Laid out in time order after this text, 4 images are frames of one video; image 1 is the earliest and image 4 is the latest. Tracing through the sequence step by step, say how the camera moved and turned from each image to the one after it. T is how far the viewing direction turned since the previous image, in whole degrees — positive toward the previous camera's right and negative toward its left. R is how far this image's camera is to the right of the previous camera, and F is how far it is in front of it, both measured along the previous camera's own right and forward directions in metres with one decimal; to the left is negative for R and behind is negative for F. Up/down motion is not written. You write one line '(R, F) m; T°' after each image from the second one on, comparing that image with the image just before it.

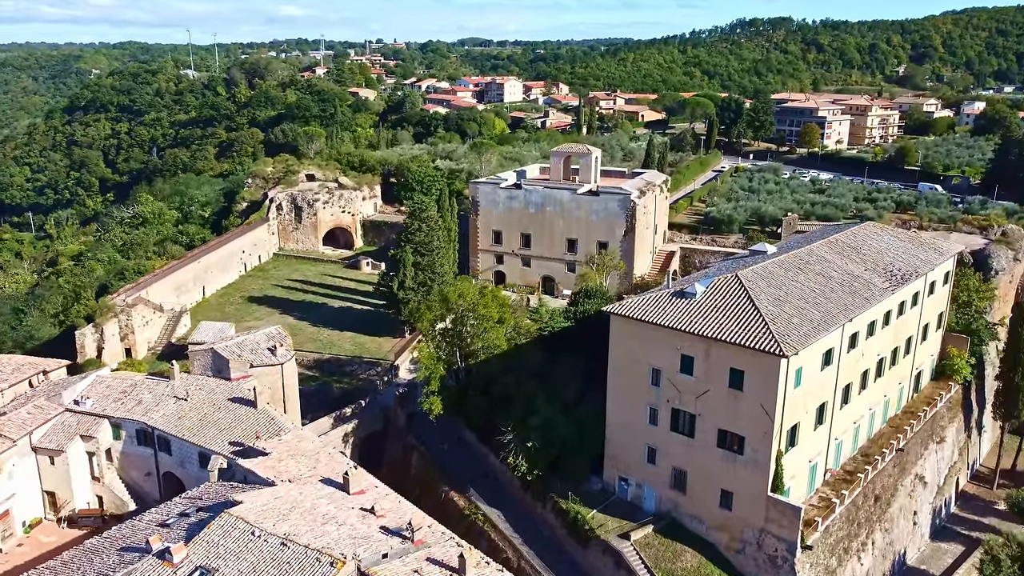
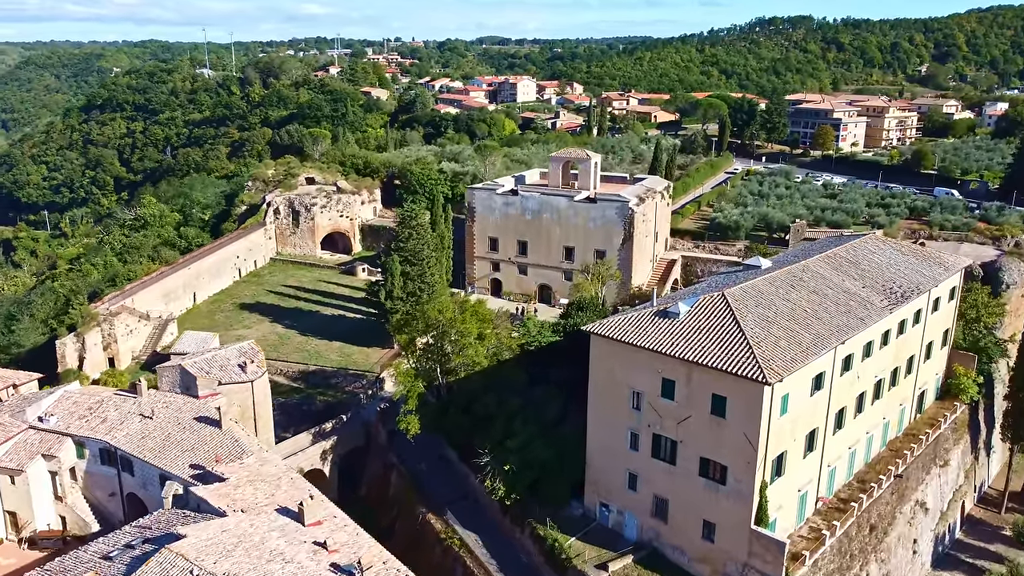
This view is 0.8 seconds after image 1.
(+1.0, +0.7) m; -1°
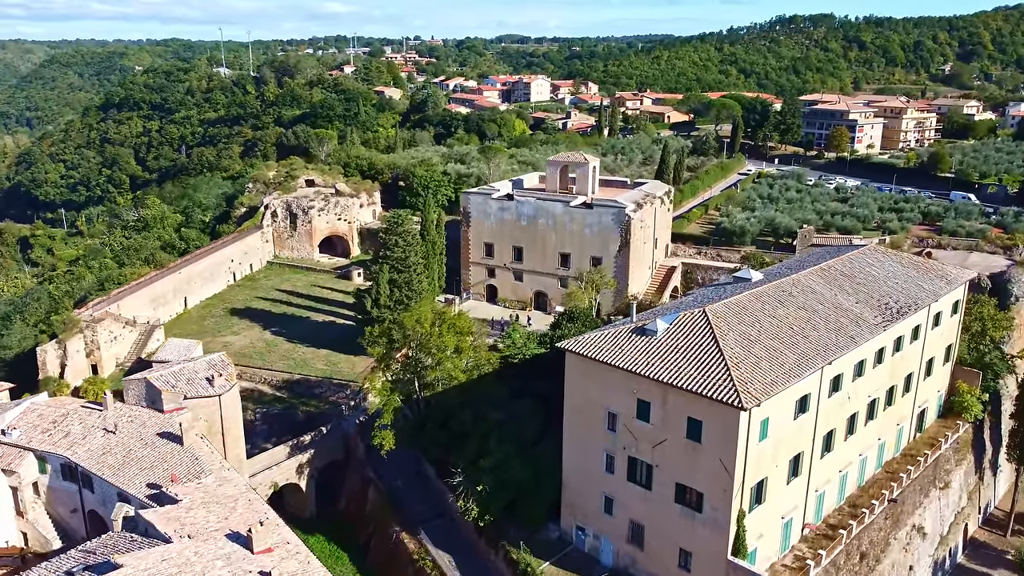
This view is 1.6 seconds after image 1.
(+1.1, +0.7) m; -1°
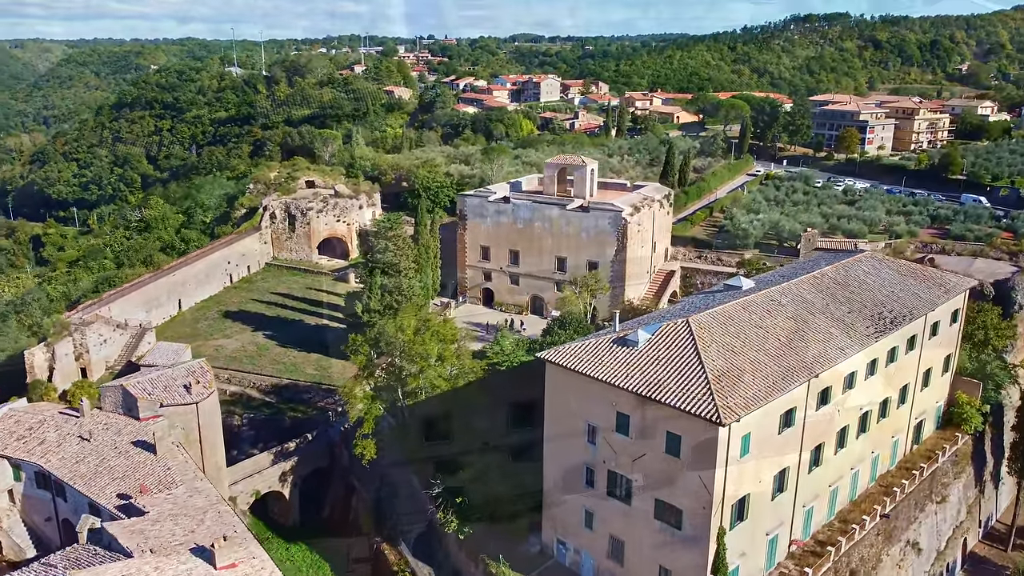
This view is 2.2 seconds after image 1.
(+0.8, +0.4) m; -1°
